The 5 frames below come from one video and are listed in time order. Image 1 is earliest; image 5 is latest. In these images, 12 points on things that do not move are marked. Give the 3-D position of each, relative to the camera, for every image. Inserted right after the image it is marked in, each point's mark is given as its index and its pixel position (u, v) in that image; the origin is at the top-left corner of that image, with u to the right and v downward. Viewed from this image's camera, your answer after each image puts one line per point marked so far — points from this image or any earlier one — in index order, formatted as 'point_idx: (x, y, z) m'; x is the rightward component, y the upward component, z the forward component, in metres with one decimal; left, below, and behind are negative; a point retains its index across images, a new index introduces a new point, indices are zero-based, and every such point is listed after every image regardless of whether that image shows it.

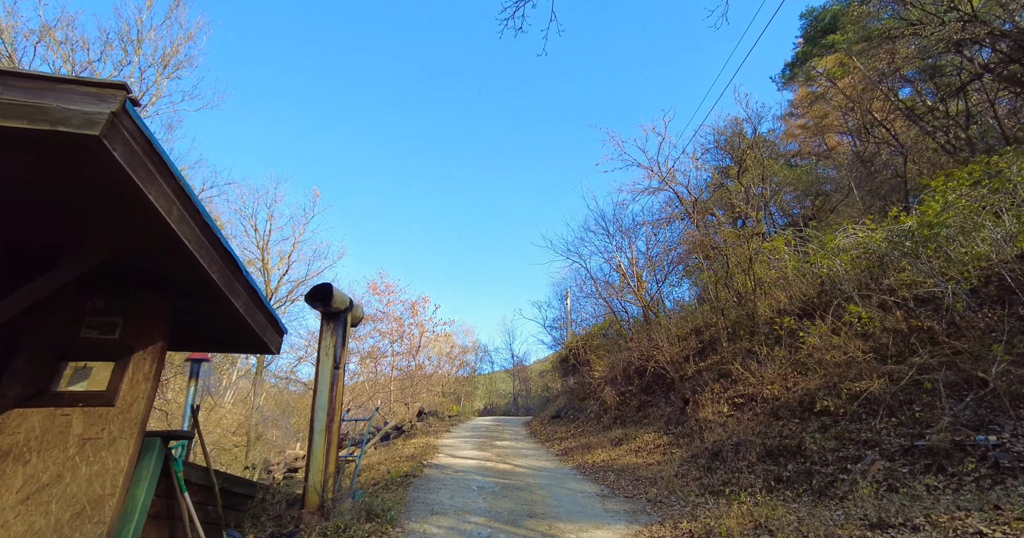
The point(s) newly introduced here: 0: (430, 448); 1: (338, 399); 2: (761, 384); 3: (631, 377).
0: (-1.8, -3.9, +9.9) m
1: (-1.7, -1.3, +4.6) m
2: (+4.2, -1.9, +7.8) m
3: (+3.2, -2.9, +12.3) m
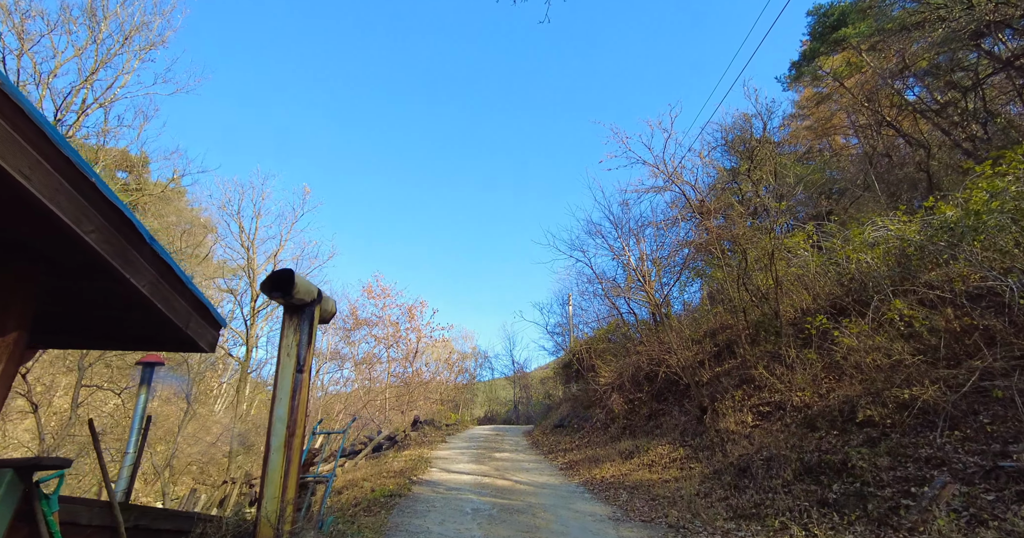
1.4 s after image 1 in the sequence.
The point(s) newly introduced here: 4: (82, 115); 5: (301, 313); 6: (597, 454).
0: (-1.8, -3.8, +9.1) m
1: (-1.7, -1.2, +3.8) m
2: (+4.2, -1.8, +7.0) m
3: (+3.2, -2.8, +11.5) m
4: (-7.8, +2.8, +8.4) m
5: (-1.8, -0.4, +4.0) m
6: (+1.7, -3.8, +9.4) m
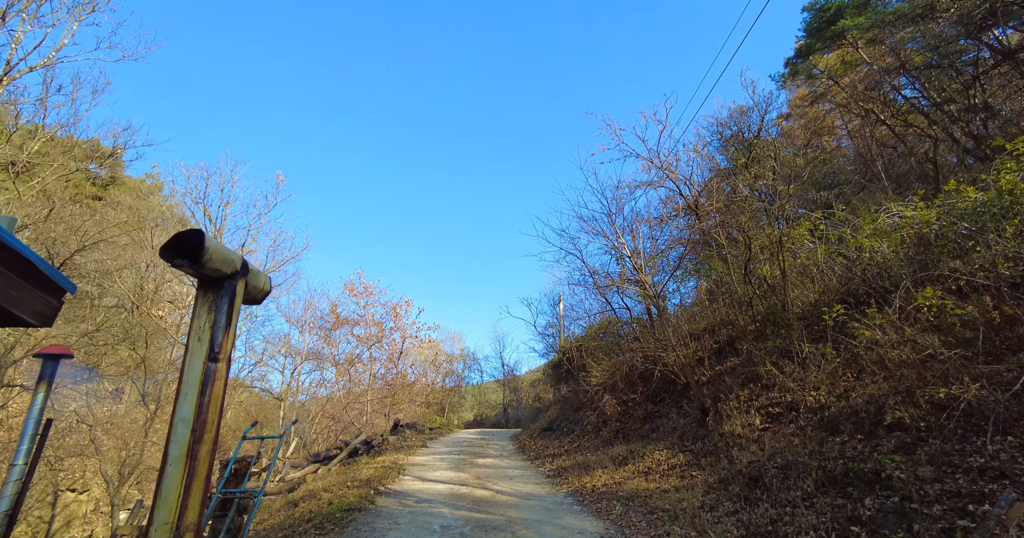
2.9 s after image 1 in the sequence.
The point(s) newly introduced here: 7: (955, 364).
0: (-2.1, -3.6, +8.2) m
1: (-1.9, -0.9, +3.0) m
2: (+3.9, -1.6, +6.3) m
3: (+2.8, -2.7, +10.7) m
4: (-8.1, +3.1, +7.5) m
5: (-2.0, -0.1, +3.2) m
6: (+1.4, -3.6, +8.6) m
7: (+4.7, -1.0, +4.9) m
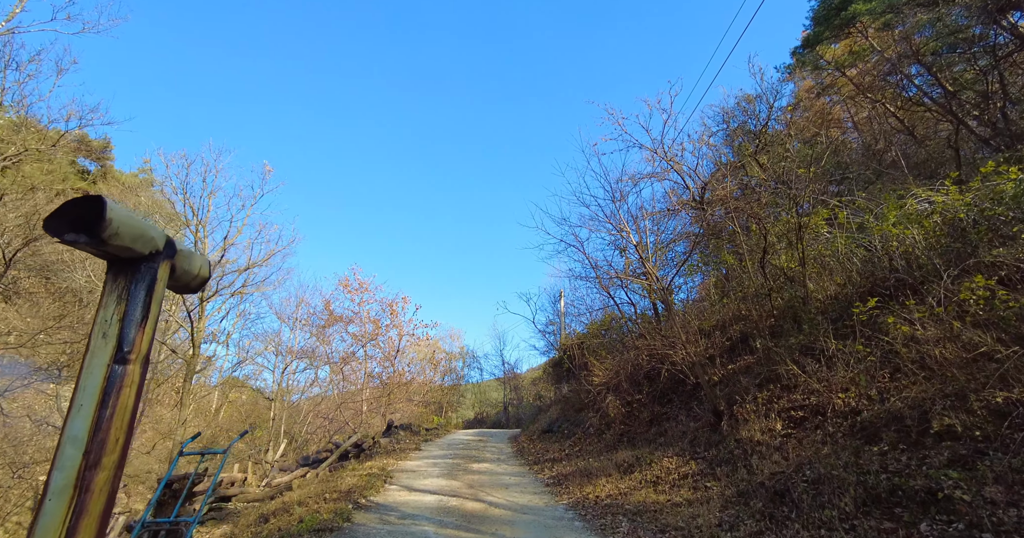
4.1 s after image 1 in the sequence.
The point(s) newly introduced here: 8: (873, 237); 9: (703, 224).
0: (-2.2, -3.4, +7.6) m
1: (-2.0, -0.8, +2.4) m
2: (+3.9, -1.5, +5.6) m
3: (+2.8, -2.5, +10.1) m
4: (-8.2, +3.2, +6.9) m
5: (-2.1, 0.0, +2.6) m
6: (+1.3, -3.4, +8.0) m
7: (+4.6, -0.9, +4.2) m
8: (+5.9, +0.5, +7.5) m
9: (+3.8, +1.0, +9.1) m
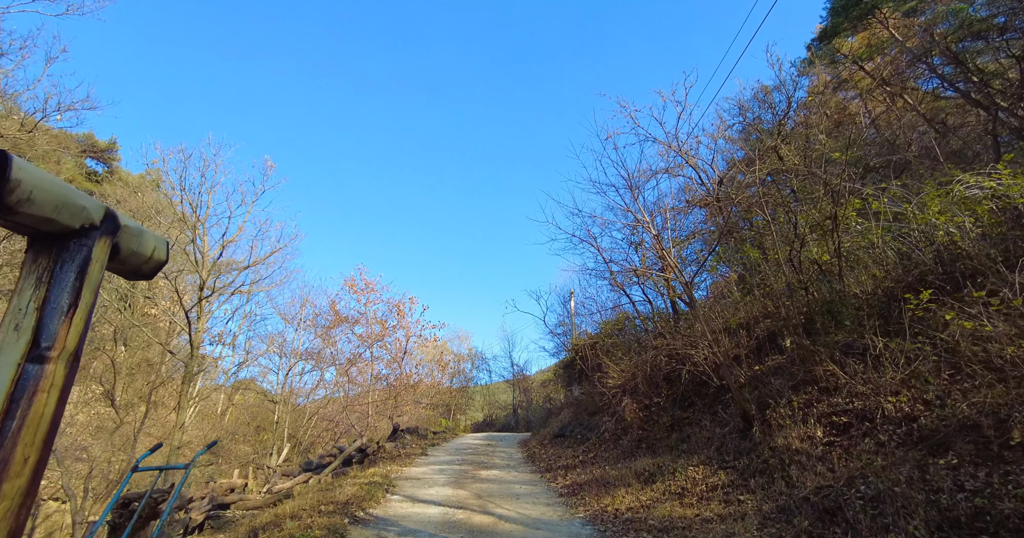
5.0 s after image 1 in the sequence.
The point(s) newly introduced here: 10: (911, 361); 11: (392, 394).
0: (-2.0, -3.3, +7.1) m
1: (-2.0, -0.7, +1.9) m
2: (+4.0, -1.4, +5.0) m
3: (+3.0, -2.4, +9.5) m
4: (-8.1, +3.3, +6.5) m
5: (-2.1, +0.1, +2.1) m
6: (+1.5, -3.3, +7.4) m
7: (+4.7, -0.7, +3.6) m
8: (+6.0, +0.7, +6.8) m
9: (+4.0, +1.1, +8.6) m
10: (+4.4, -1.0, +5.1) m
11: (-5.0, -5.2, +19.3) m
